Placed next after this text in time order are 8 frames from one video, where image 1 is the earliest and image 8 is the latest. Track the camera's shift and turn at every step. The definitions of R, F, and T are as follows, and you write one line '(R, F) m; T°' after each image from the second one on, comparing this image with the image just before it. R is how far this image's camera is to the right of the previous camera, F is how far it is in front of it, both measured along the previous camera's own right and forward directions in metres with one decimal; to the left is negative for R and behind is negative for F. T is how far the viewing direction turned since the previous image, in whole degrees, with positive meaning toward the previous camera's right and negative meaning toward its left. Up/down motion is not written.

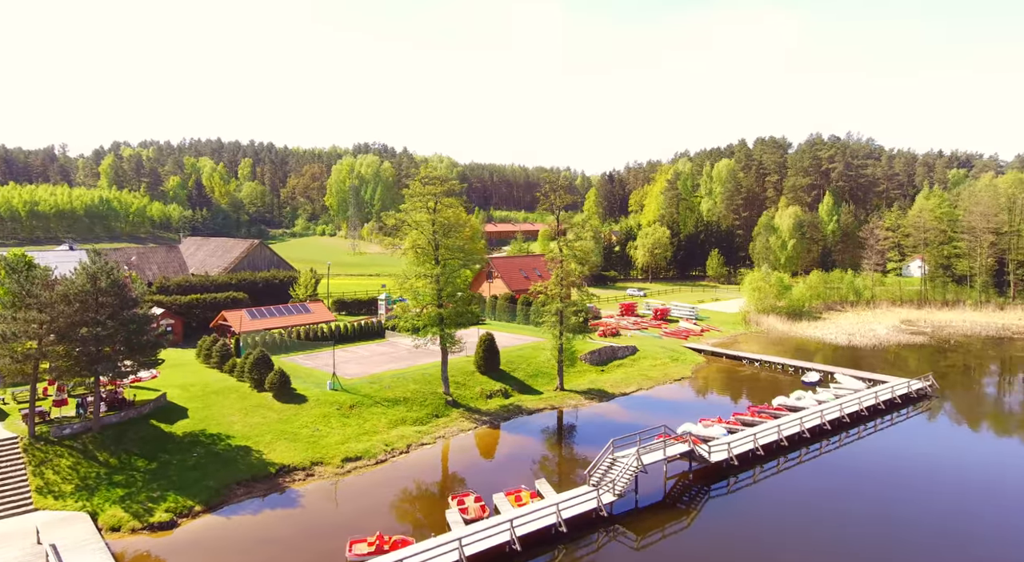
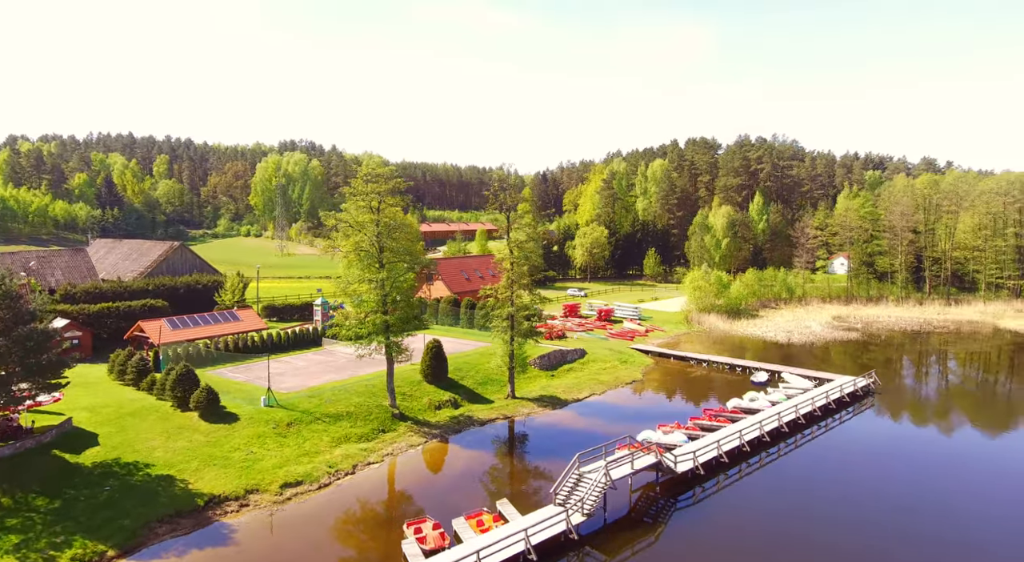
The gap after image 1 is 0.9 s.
(-0.9, +1.9) m; +6°
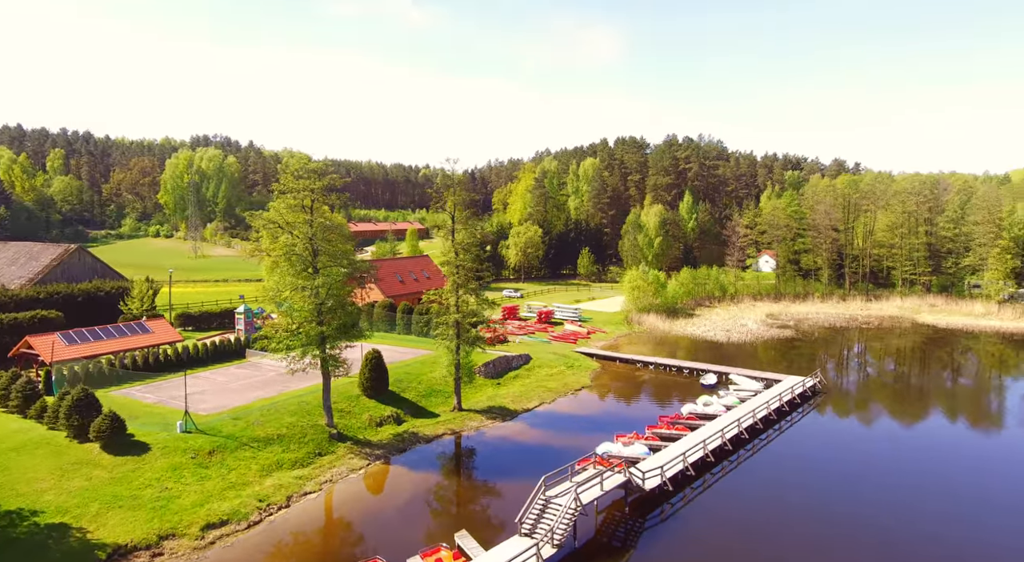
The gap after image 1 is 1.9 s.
(-1.0, +2.4) m; +6°
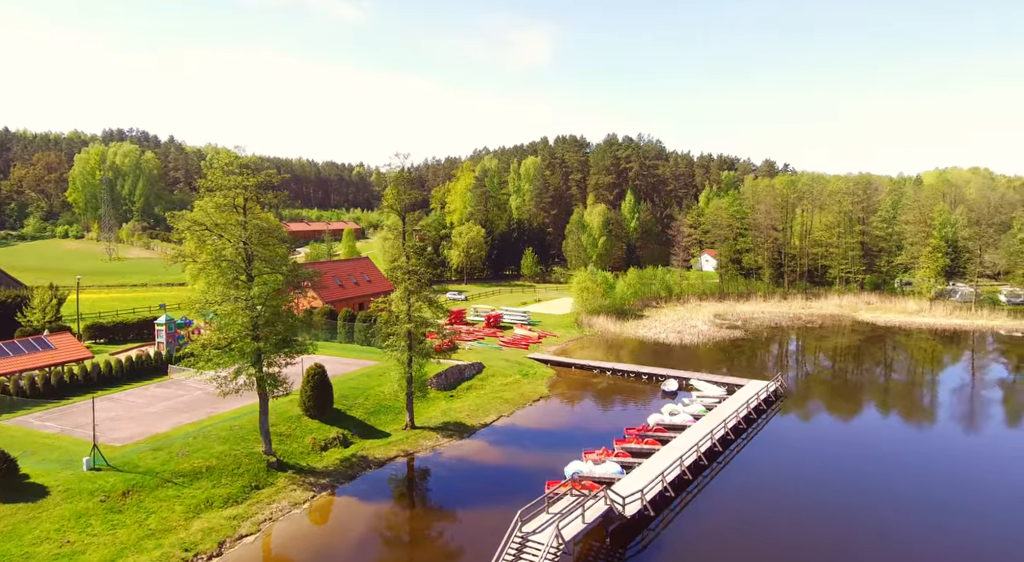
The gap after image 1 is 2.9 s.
(-1.0, +2.5) m; +6°
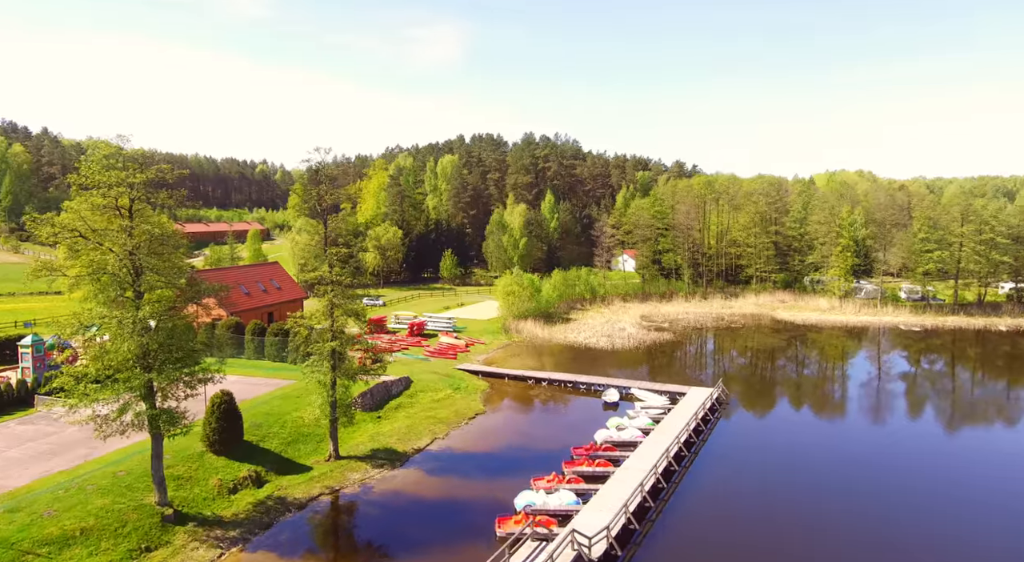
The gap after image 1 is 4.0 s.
(-1.0, +2.9) m; +8°
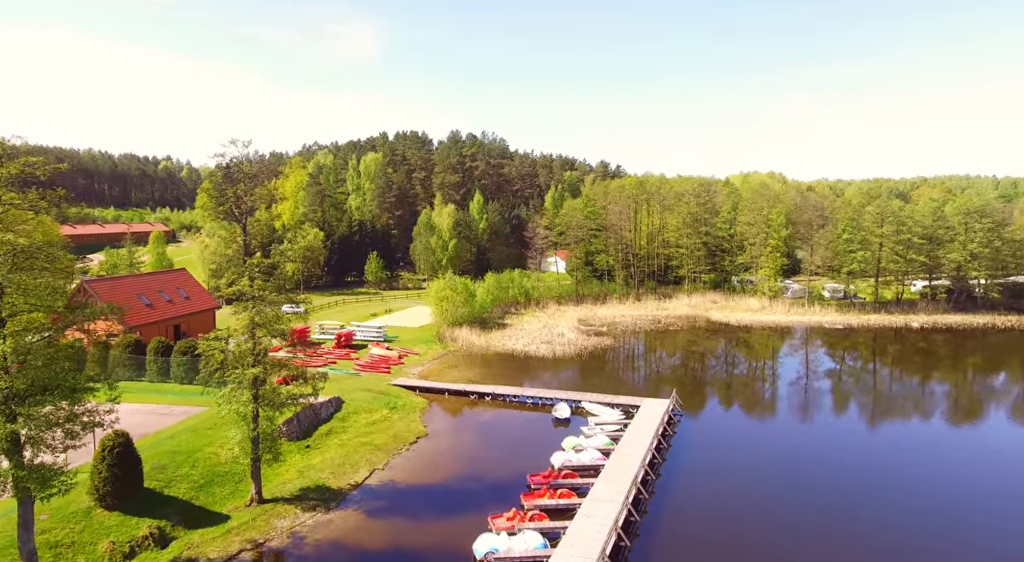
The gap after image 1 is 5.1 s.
(-1.0, +3.0) m; +7°
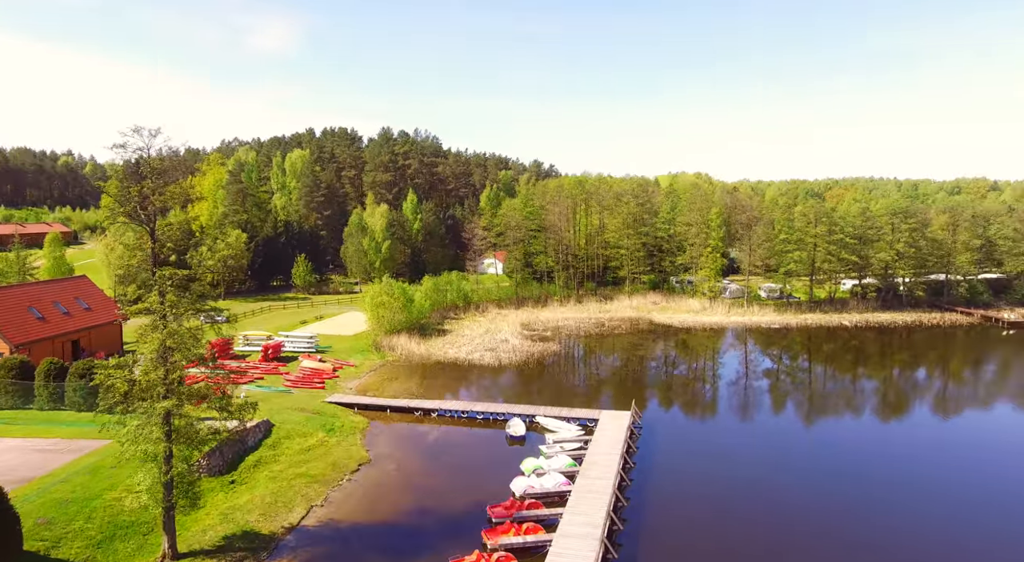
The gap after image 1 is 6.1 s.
(-0.9, +2.7) m; +6°
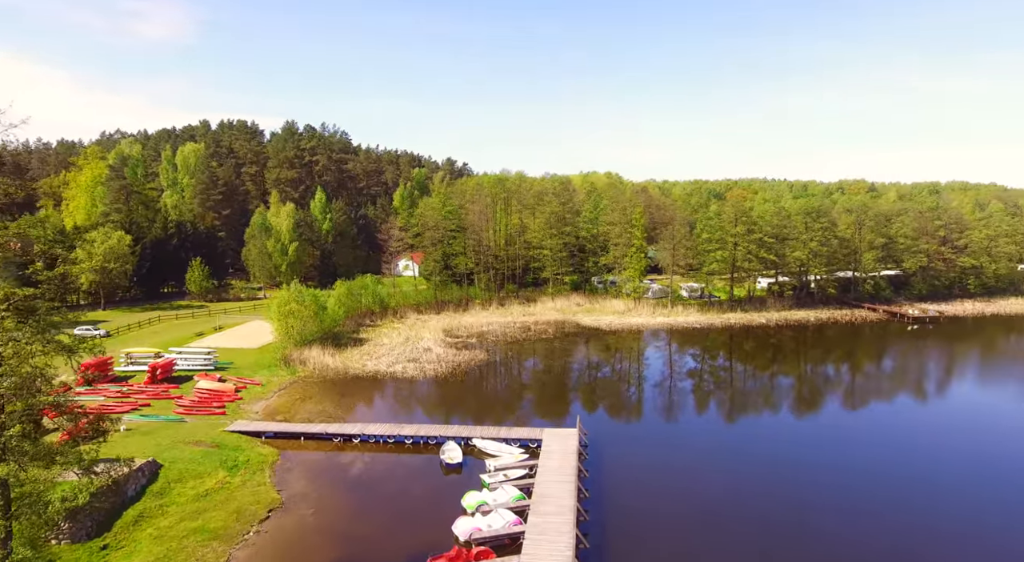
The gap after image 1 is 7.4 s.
(-0.9, +3.5) m; +8°
